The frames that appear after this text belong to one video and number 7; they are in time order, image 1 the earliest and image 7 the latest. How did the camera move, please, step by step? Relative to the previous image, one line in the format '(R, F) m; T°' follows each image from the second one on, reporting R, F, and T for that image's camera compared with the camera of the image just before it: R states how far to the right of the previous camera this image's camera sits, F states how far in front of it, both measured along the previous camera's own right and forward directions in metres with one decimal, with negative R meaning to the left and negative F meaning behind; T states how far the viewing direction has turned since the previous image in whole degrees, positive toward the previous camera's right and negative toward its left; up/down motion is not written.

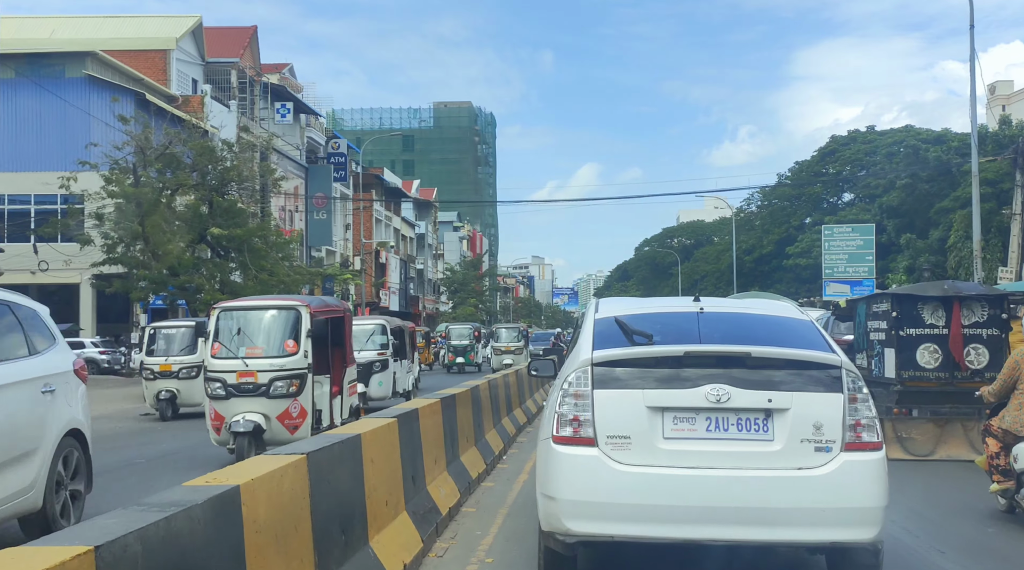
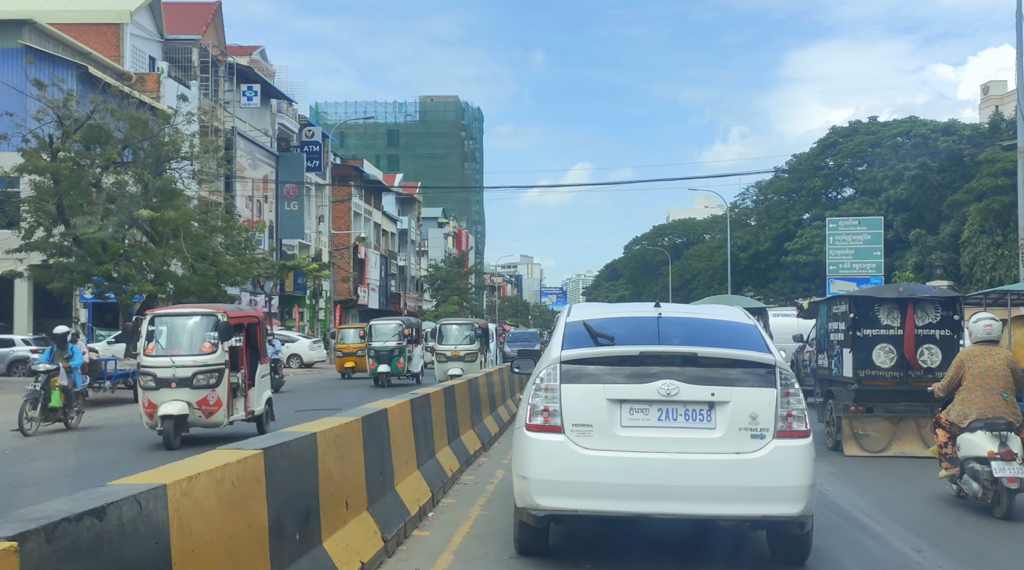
(+0.1, +1.2) m; +1°
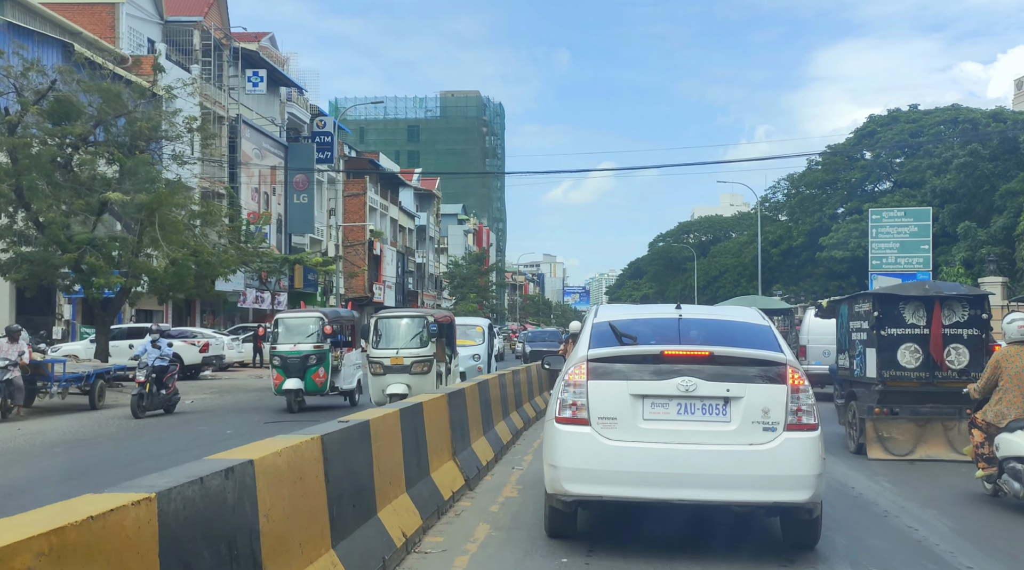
(+0.1, +0.9) m; -1°
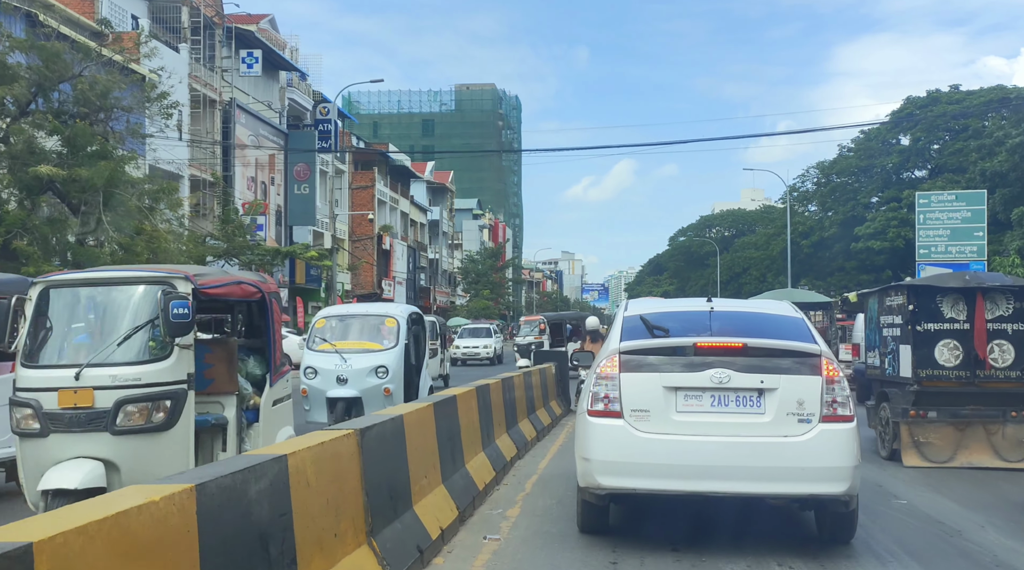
(+0.1, +1.1) m; -1°
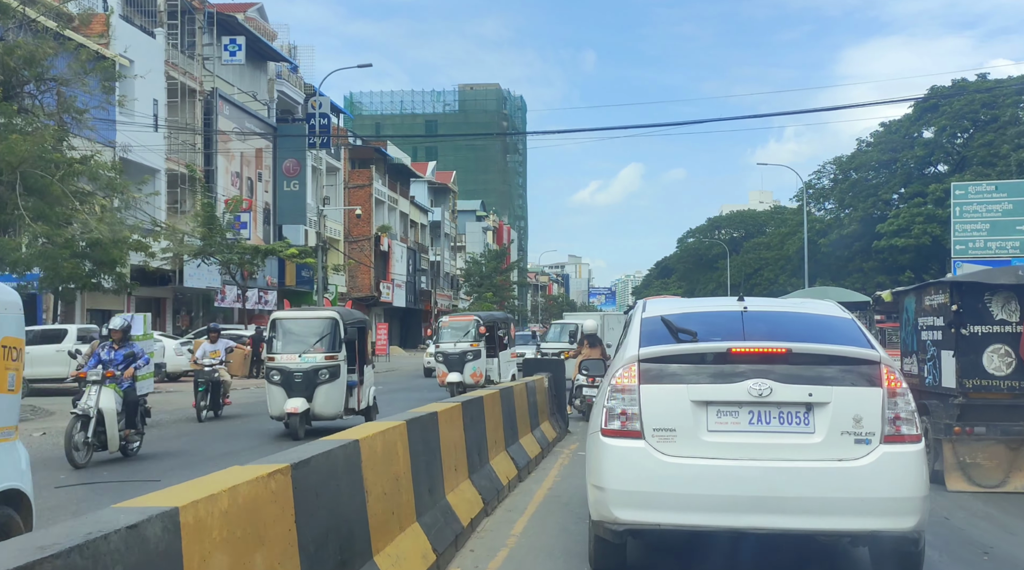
(+0.1, +1.0) m; 0°
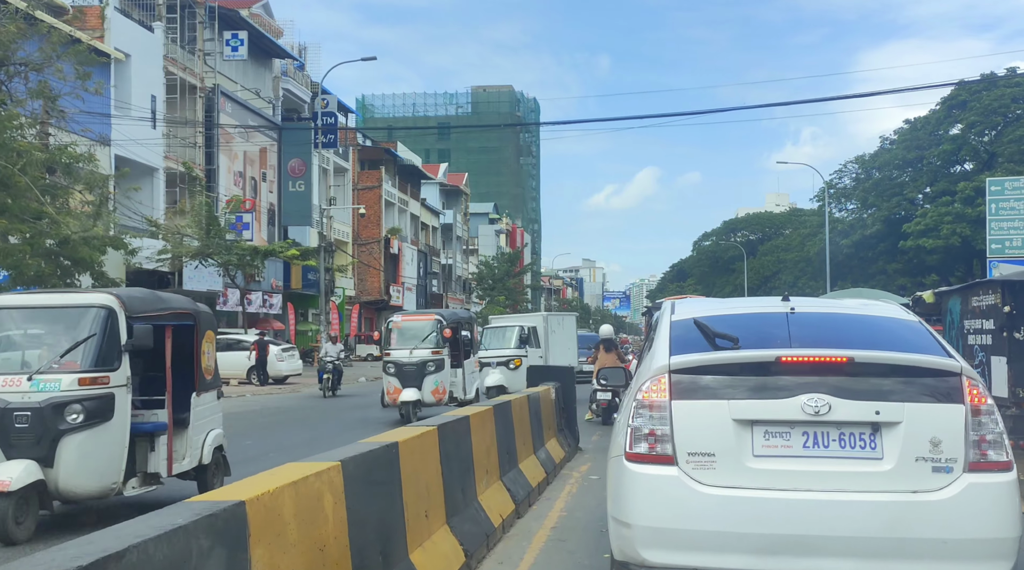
(+0.1, +0.5) m; -1°
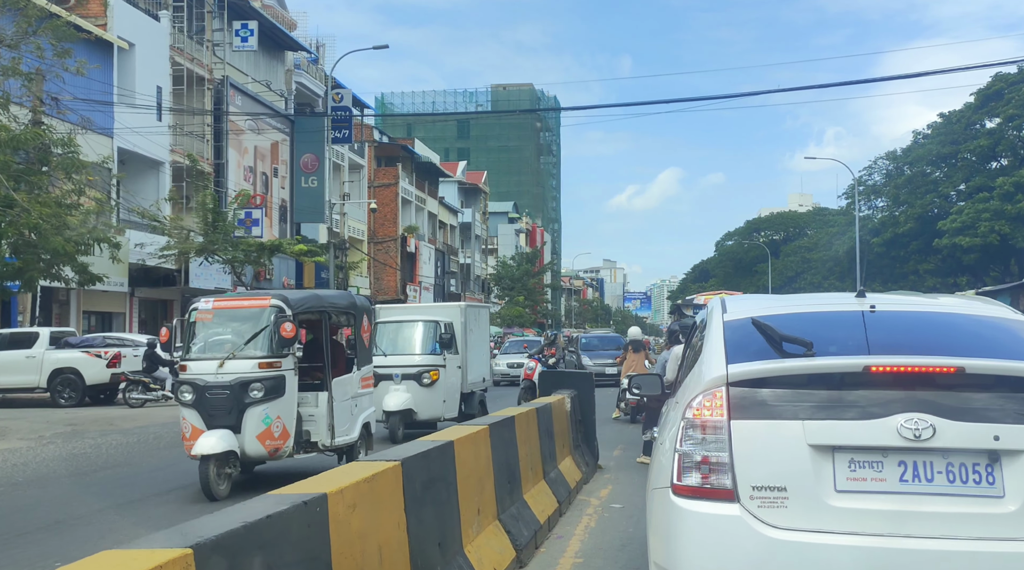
(0.0, +0.5) m; -1°
